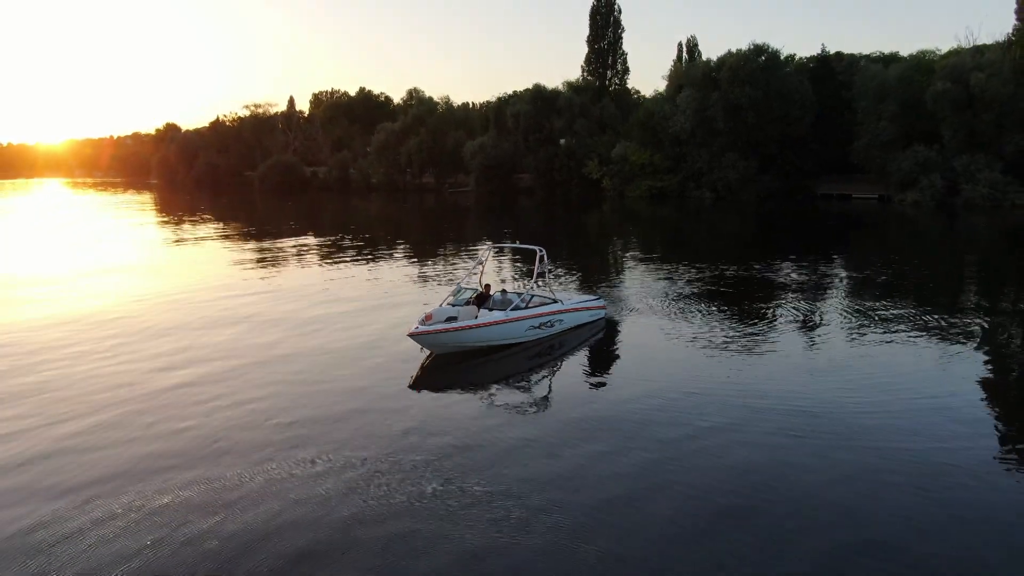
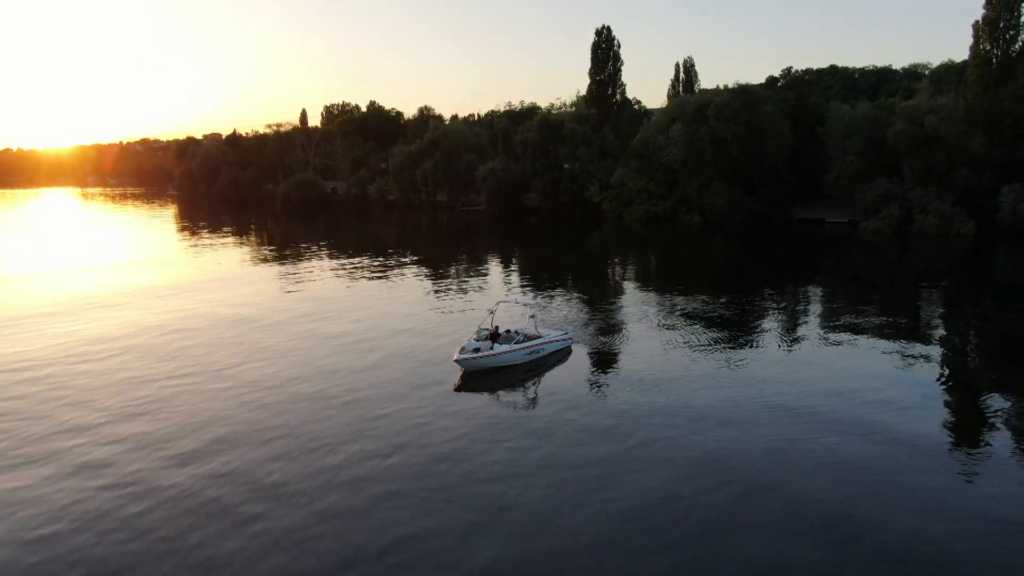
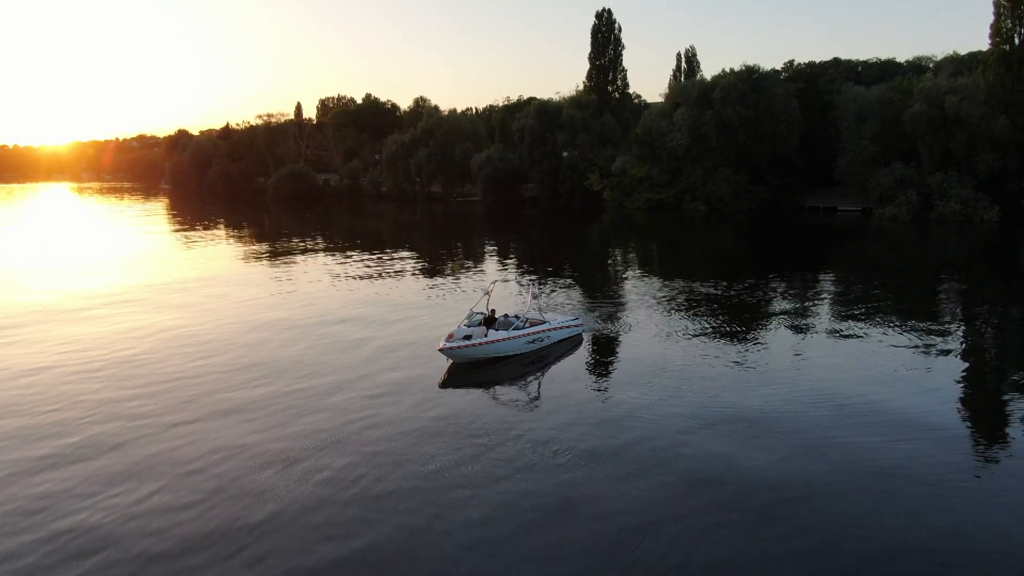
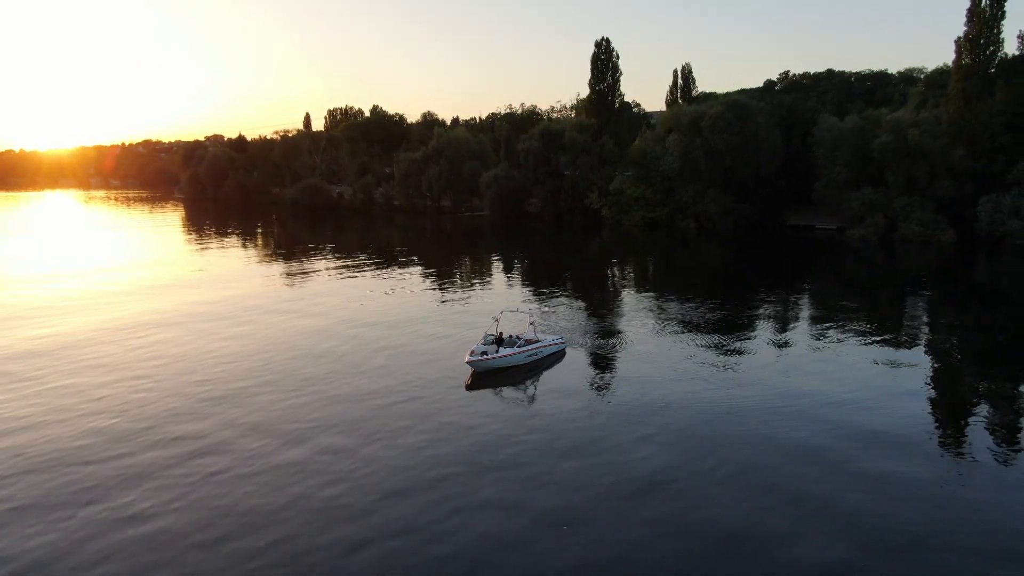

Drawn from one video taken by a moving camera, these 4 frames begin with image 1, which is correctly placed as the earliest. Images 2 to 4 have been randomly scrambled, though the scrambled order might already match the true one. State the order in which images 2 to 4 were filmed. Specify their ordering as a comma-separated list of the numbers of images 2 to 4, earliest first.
3, 2, 4
